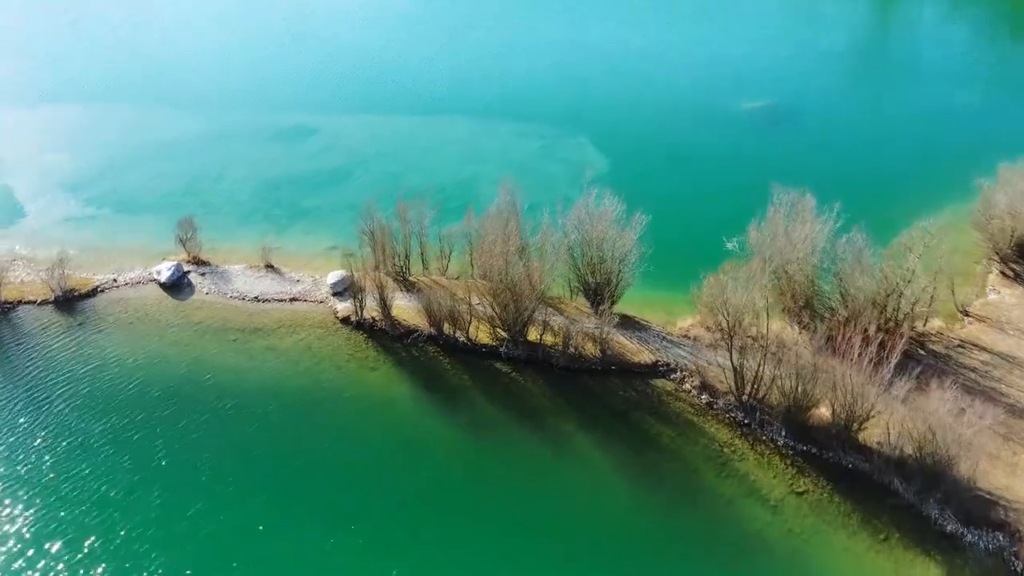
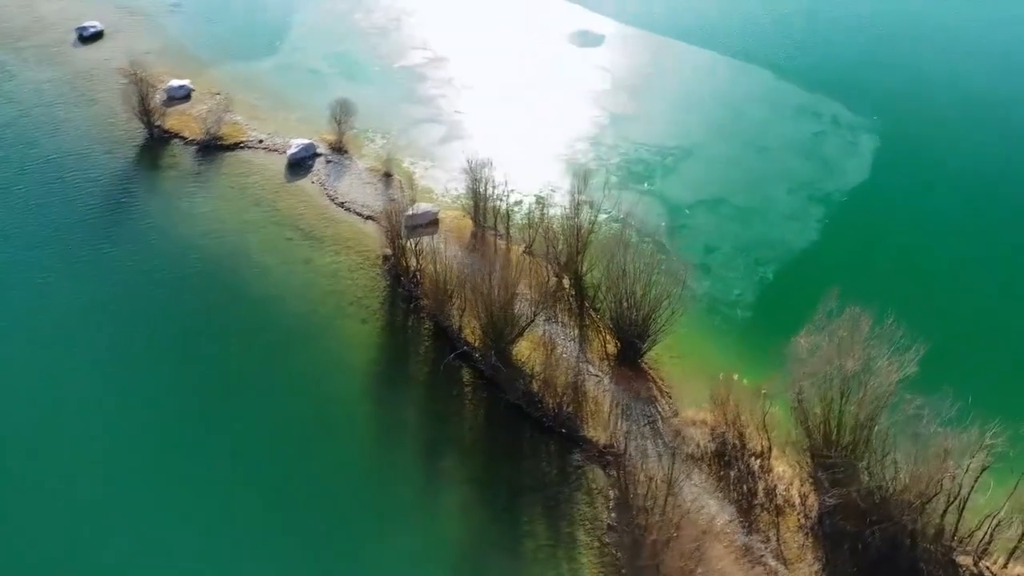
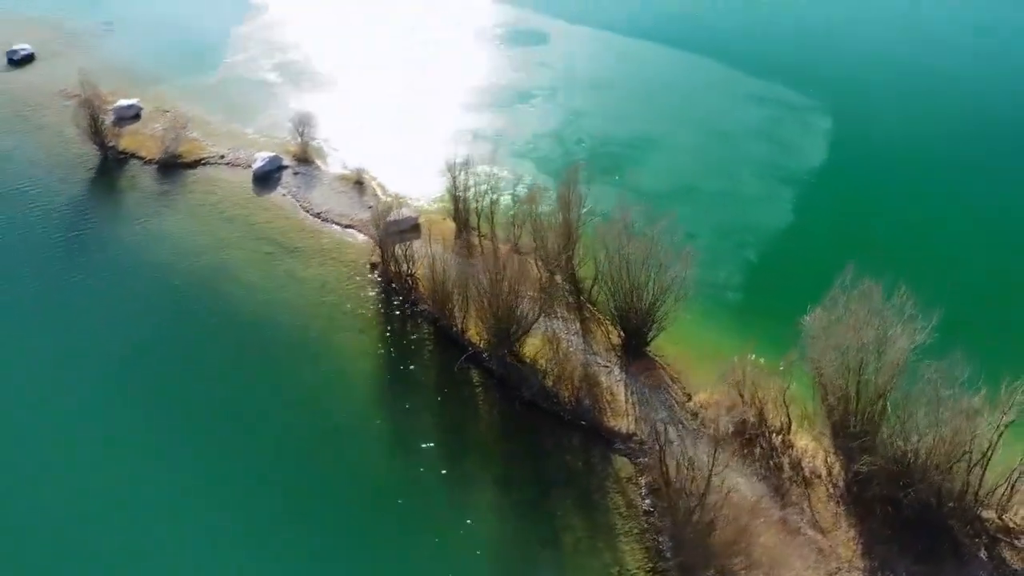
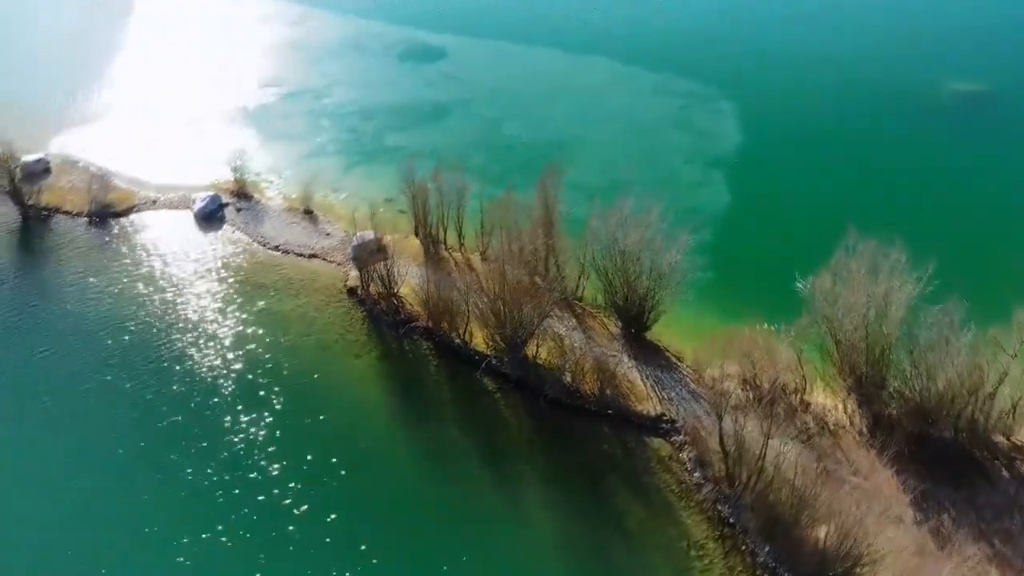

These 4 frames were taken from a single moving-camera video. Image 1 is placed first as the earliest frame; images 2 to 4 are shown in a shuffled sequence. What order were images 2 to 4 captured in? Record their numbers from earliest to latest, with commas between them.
4, 3, 2
